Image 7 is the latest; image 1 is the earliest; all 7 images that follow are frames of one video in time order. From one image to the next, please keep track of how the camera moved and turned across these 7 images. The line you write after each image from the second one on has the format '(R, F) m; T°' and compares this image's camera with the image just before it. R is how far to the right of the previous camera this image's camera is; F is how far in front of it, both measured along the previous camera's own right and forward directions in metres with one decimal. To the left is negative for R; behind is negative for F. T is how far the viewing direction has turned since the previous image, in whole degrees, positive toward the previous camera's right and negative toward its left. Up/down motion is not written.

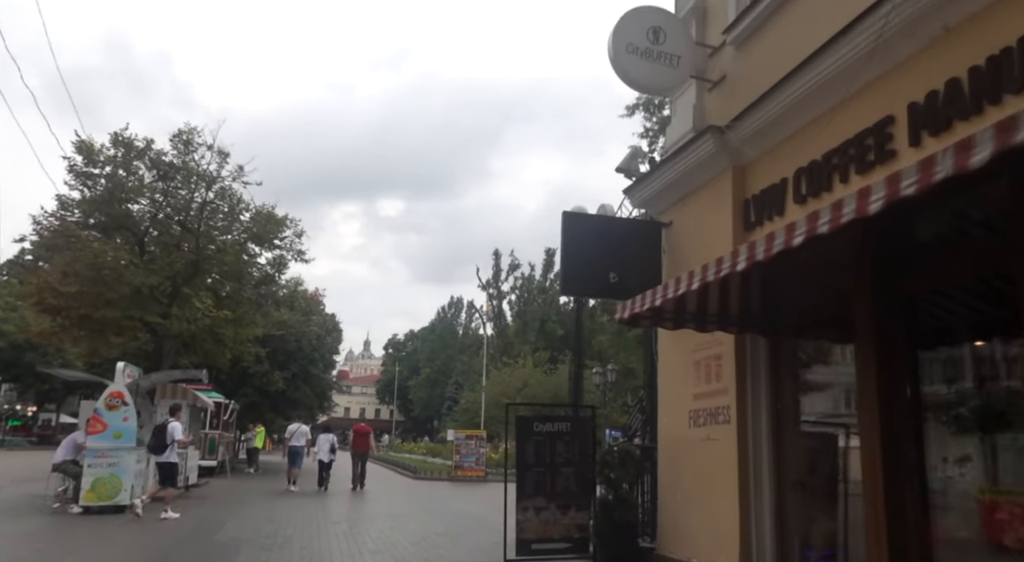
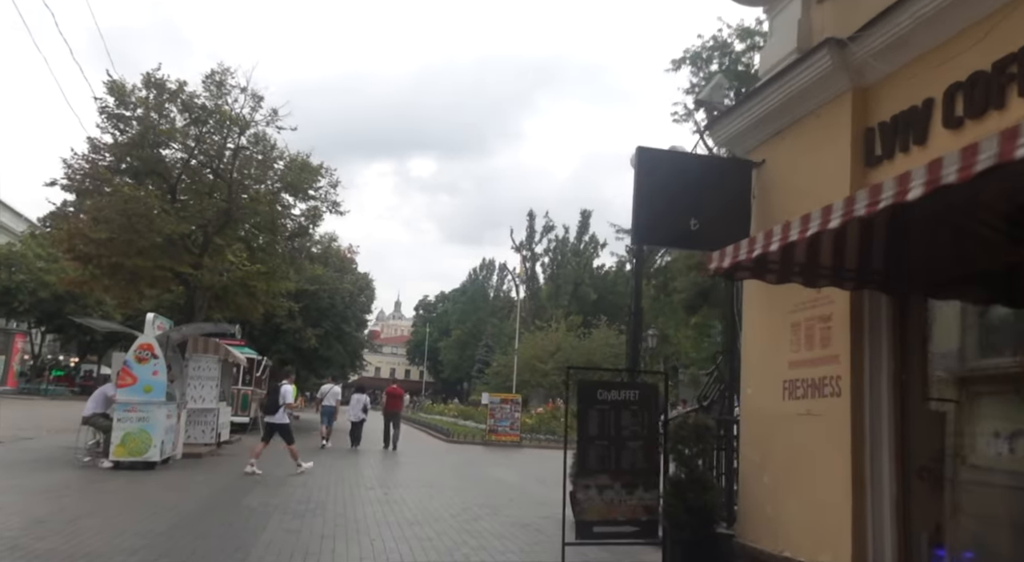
(-0.3, +1.0) m; -2°
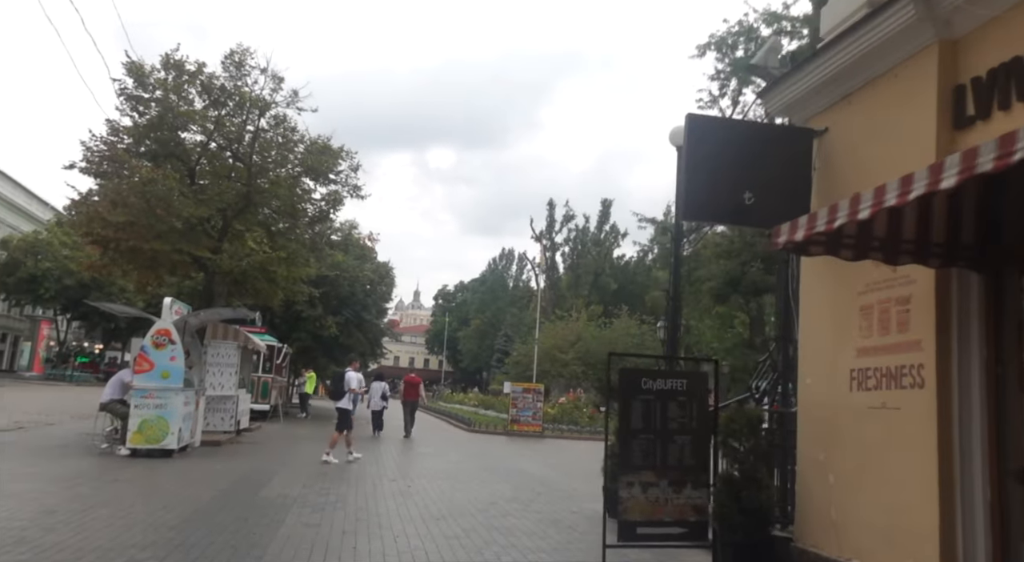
(-0.2, +0.5) m; -2°
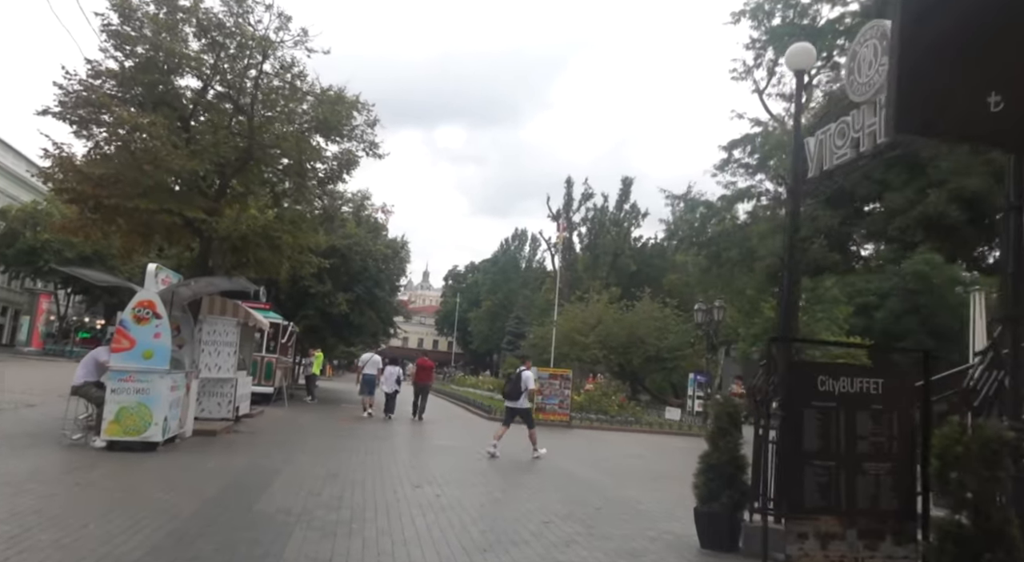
(-0.6, +2.1) m; -1°
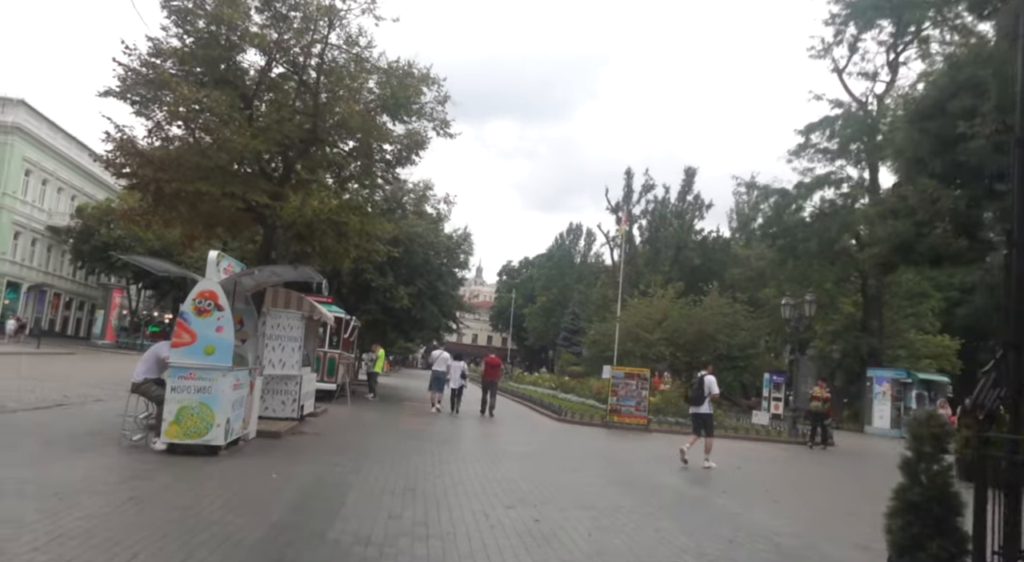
(-0.6, +1.3) m; -4°
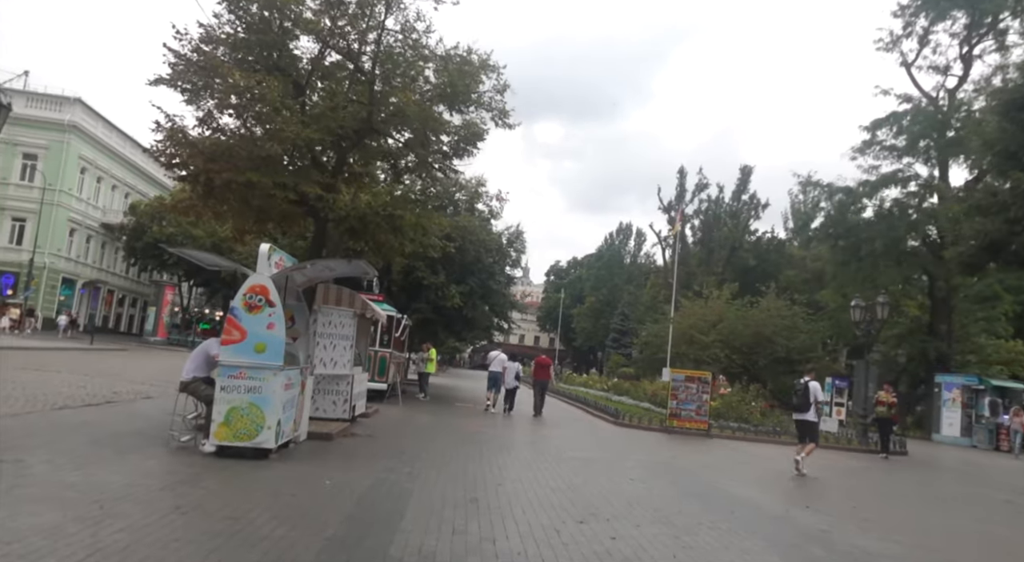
(-0.3, +0.7) m; -4°
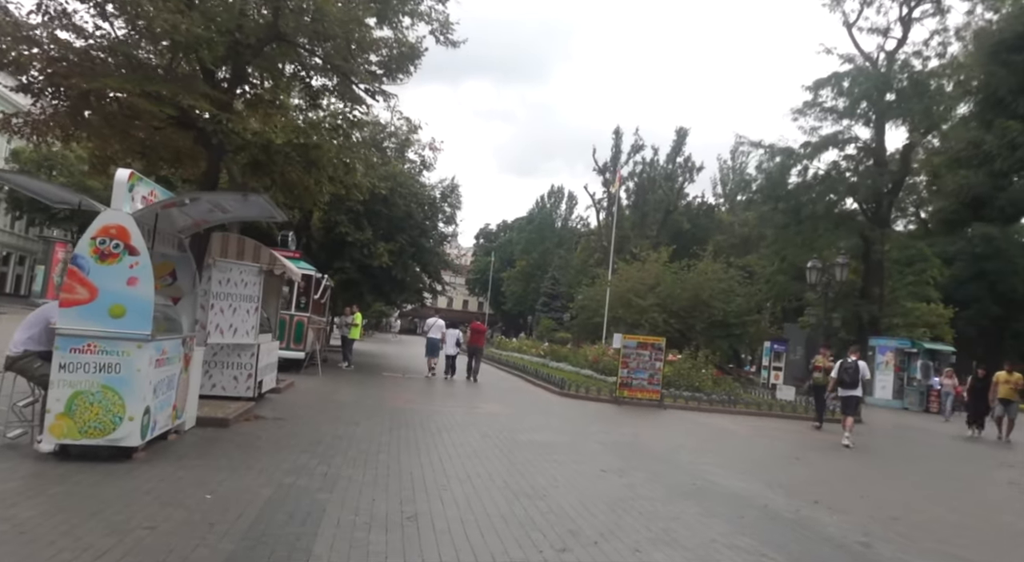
(-0.2, +2.2) m; +6°
